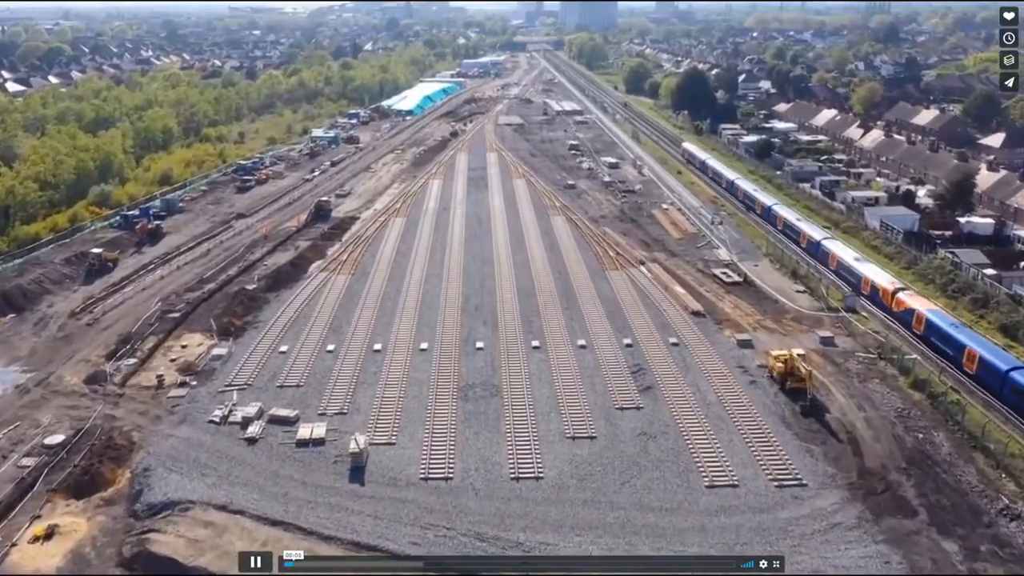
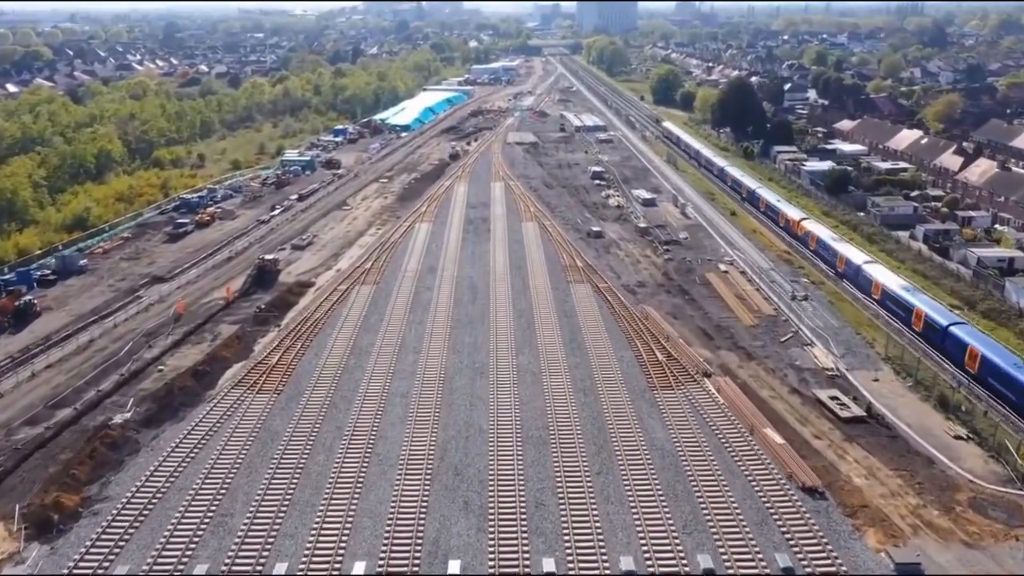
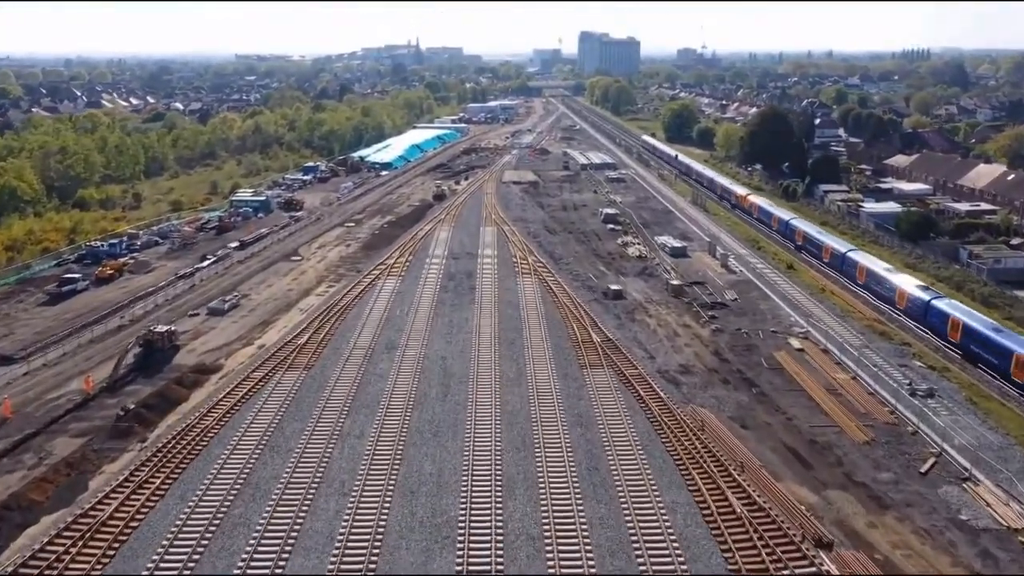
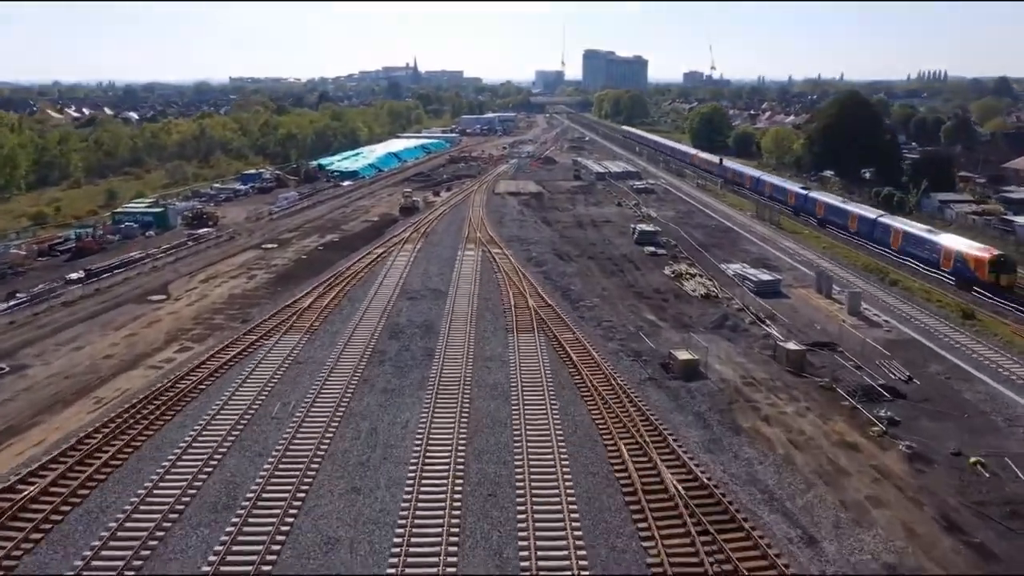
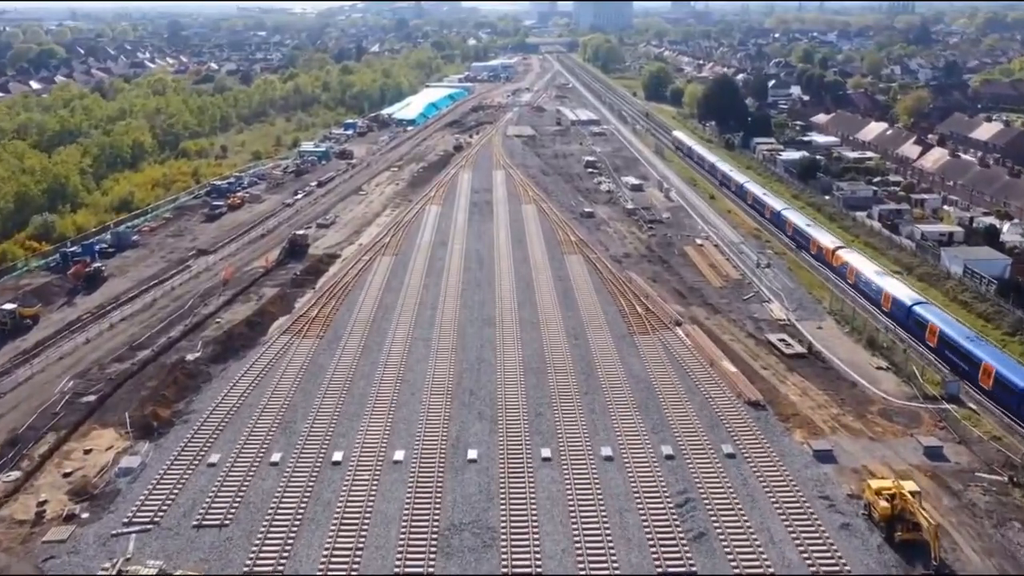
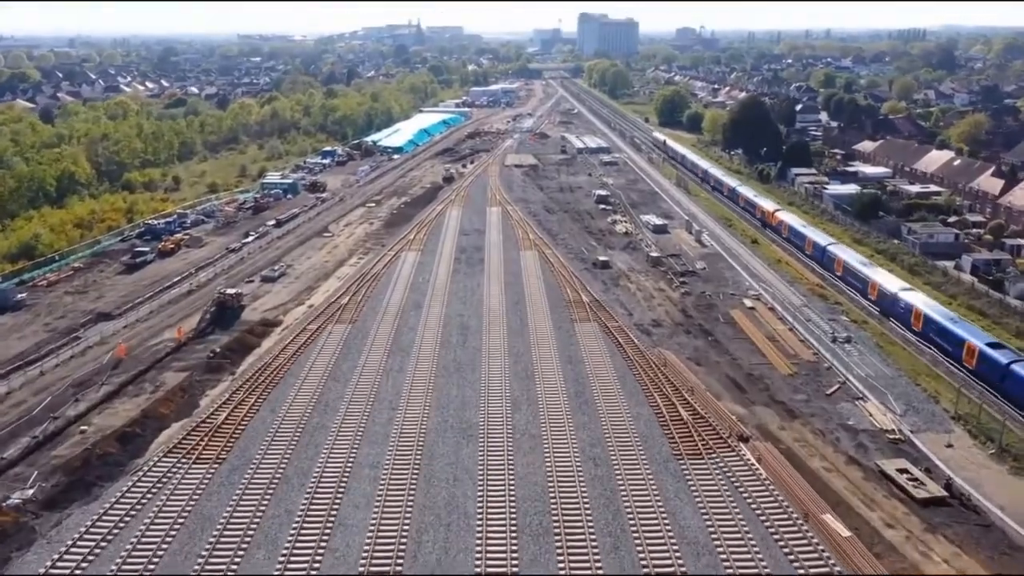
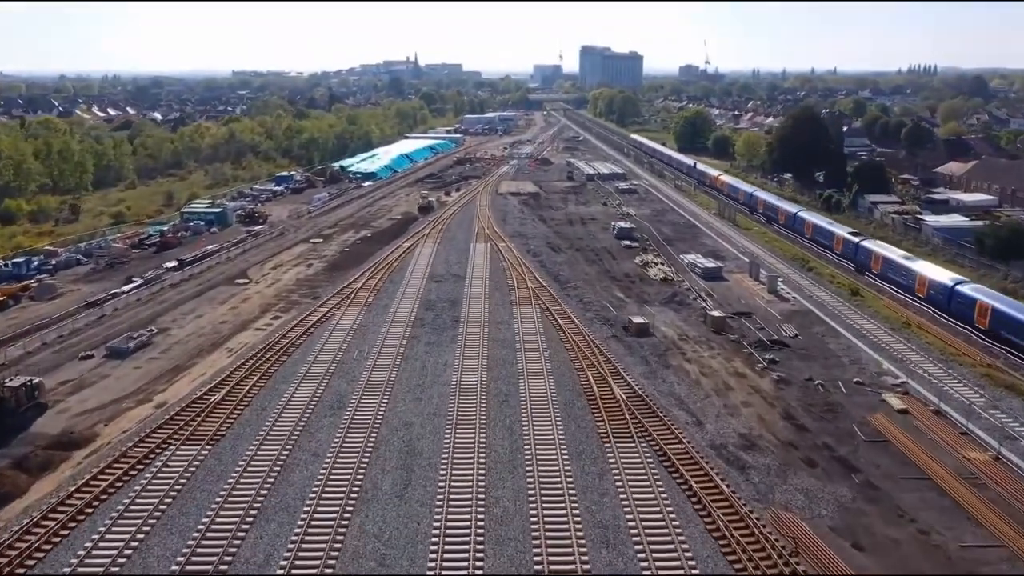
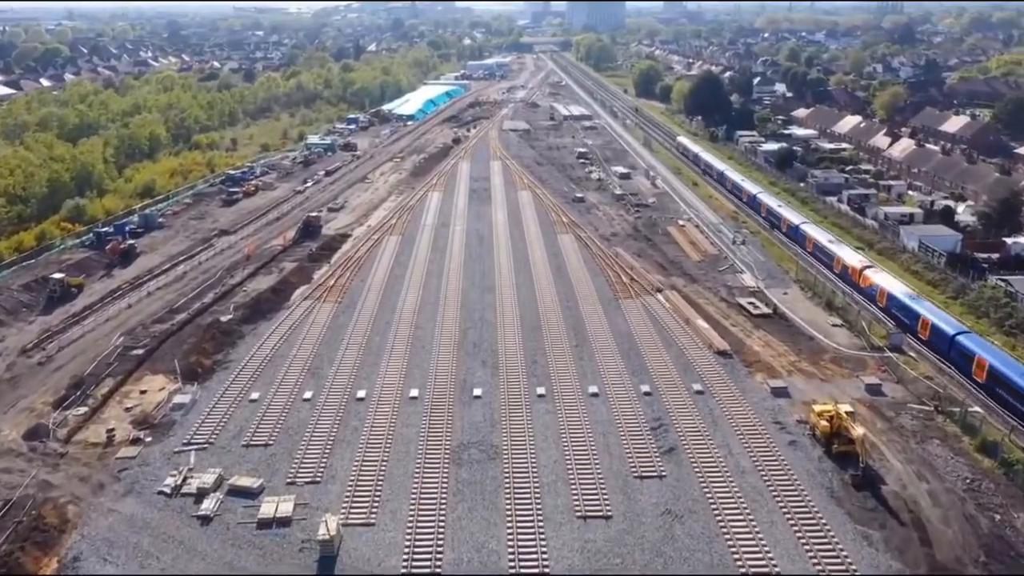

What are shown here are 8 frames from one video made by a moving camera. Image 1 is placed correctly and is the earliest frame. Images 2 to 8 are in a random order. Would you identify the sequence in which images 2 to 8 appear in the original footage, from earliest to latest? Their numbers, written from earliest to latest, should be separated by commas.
8, 5, 2, 6, 3, 7, 4
